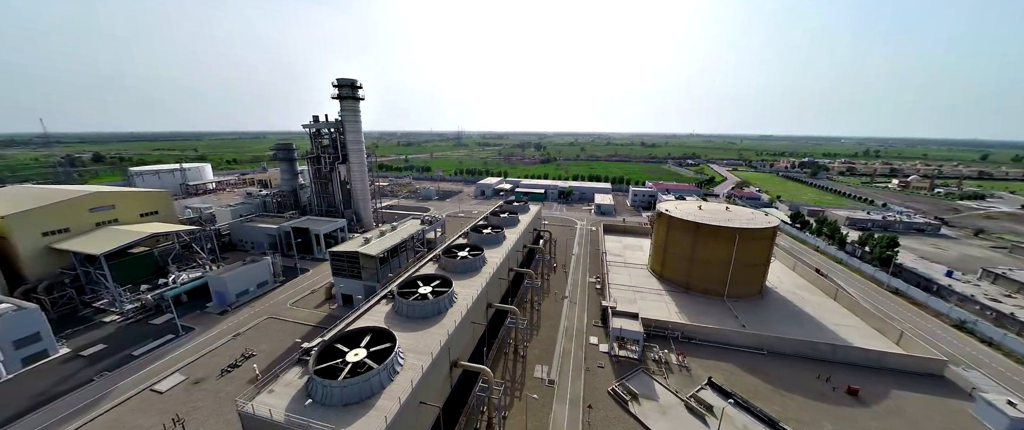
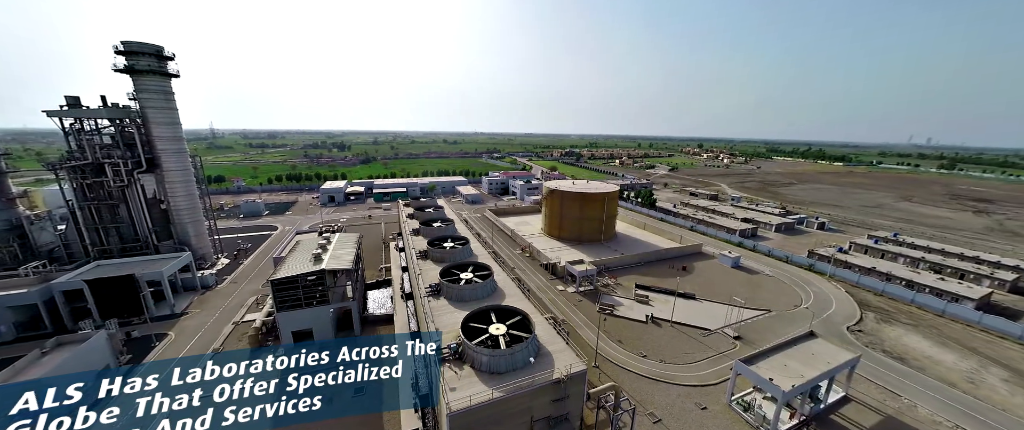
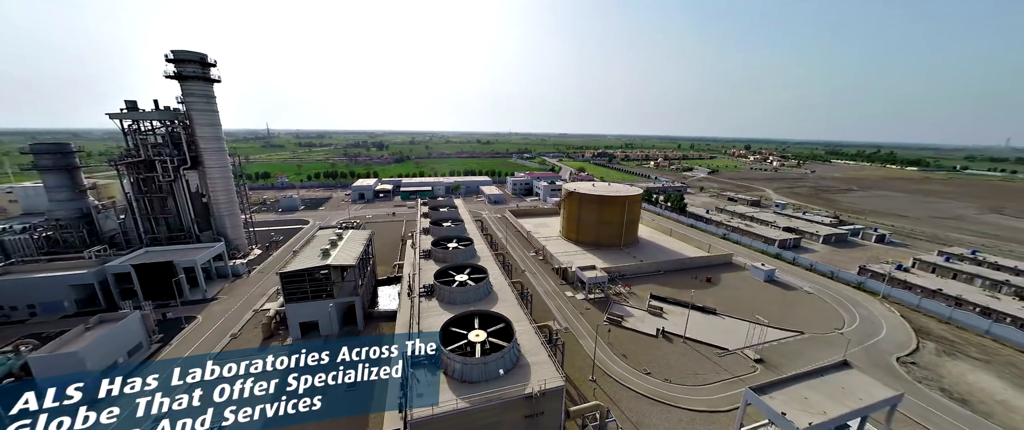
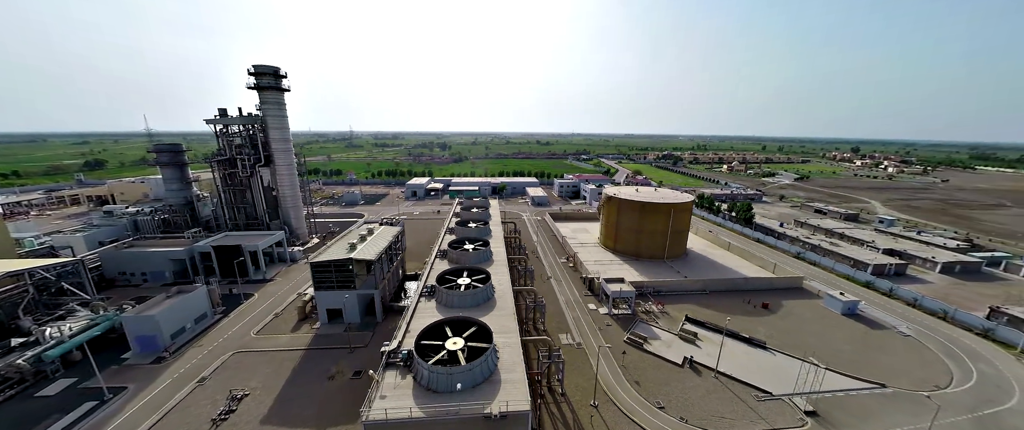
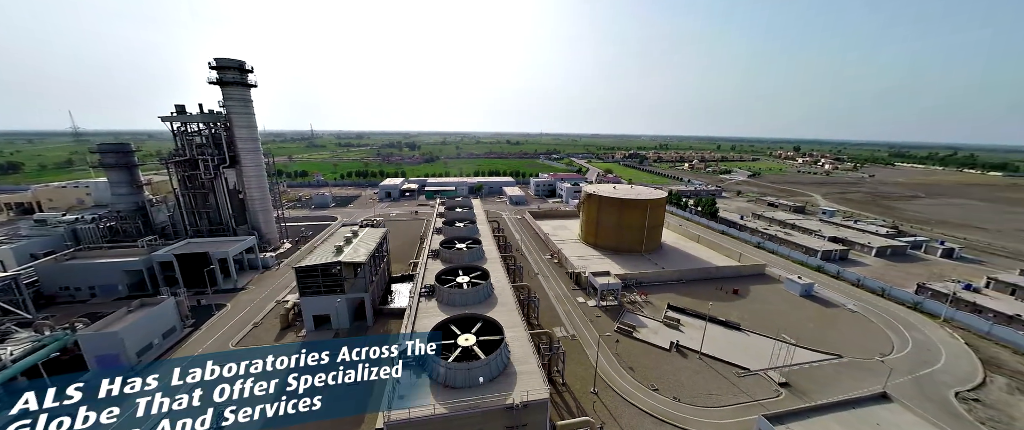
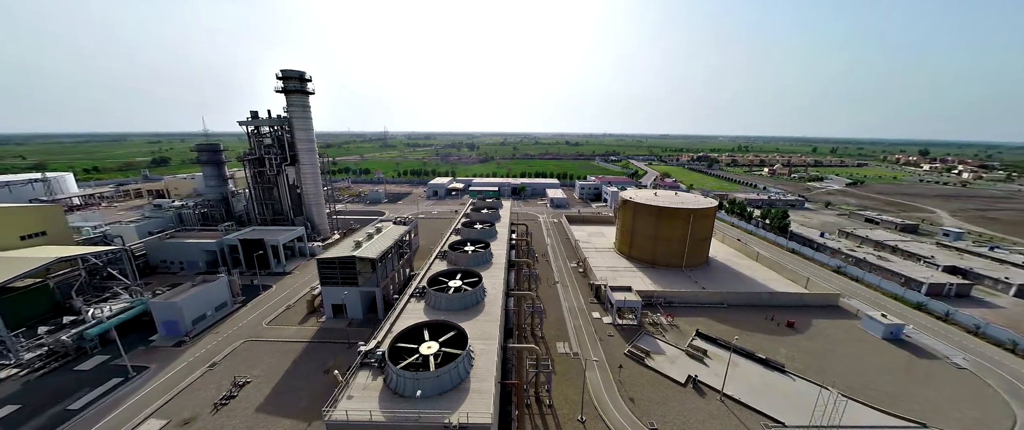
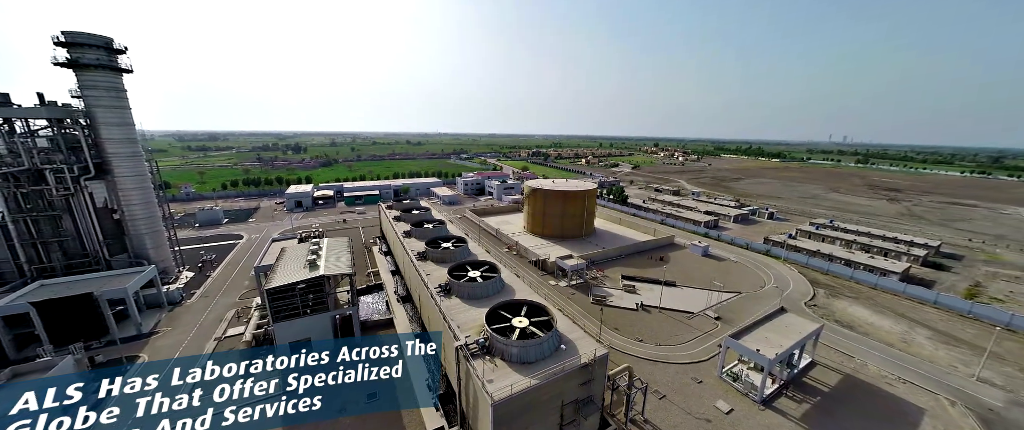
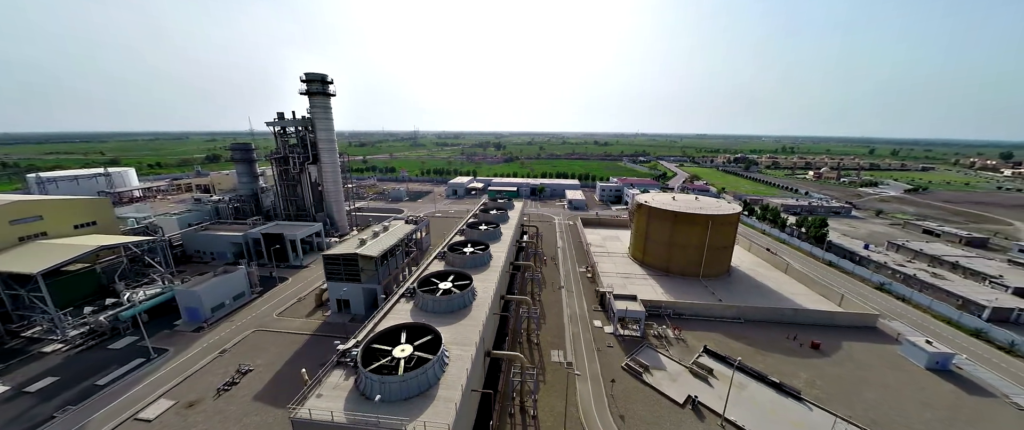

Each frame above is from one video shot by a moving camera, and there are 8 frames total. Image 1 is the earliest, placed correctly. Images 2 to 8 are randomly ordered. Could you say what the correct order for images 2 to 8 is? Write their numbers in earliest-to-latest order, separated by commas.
8, 6, 4, 5, 3, 2, 7
